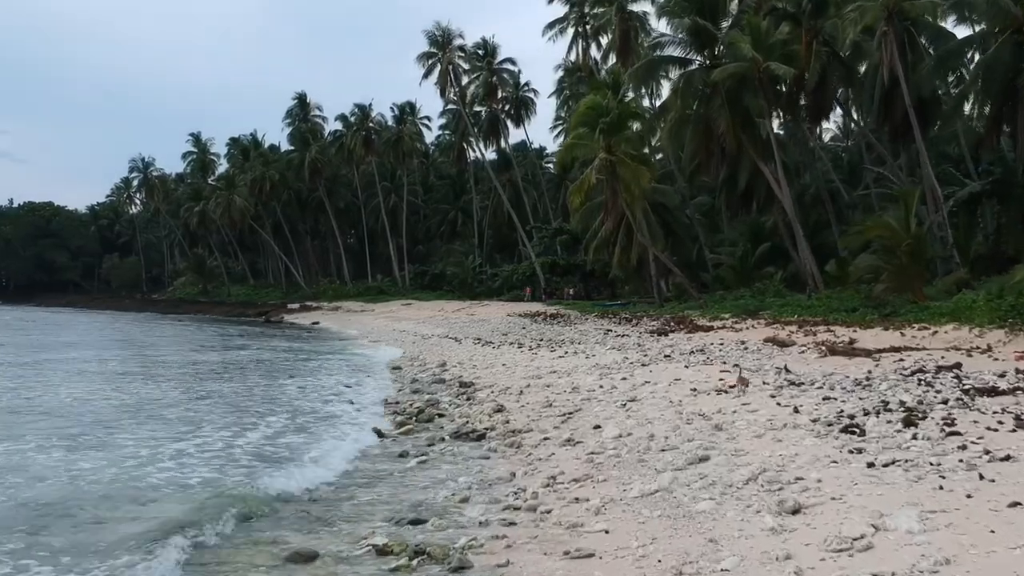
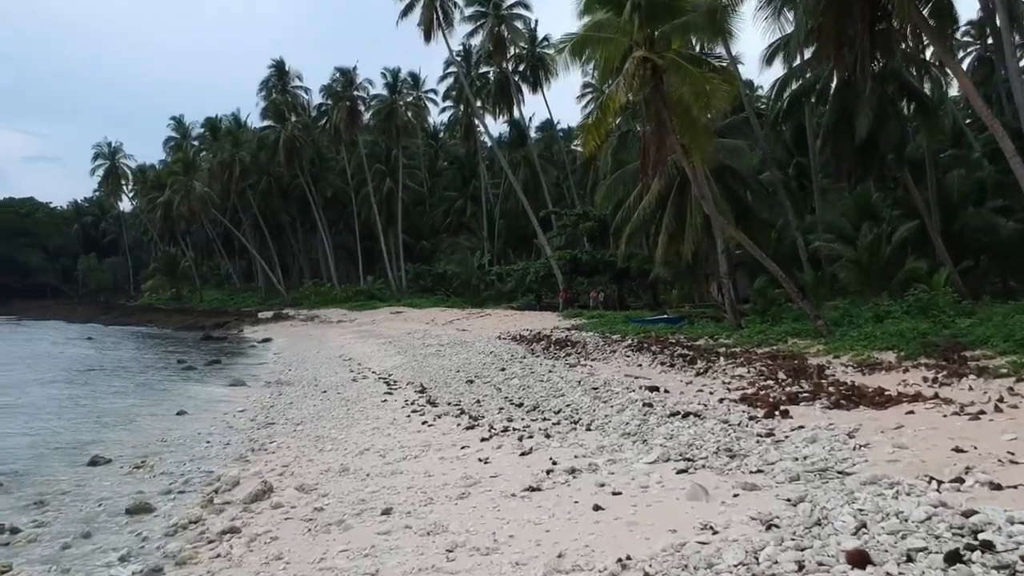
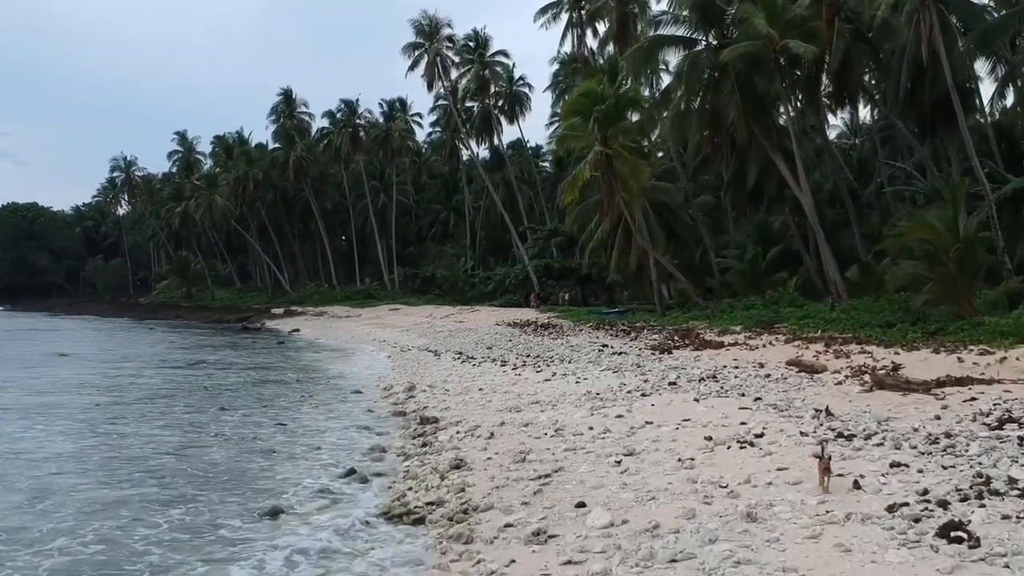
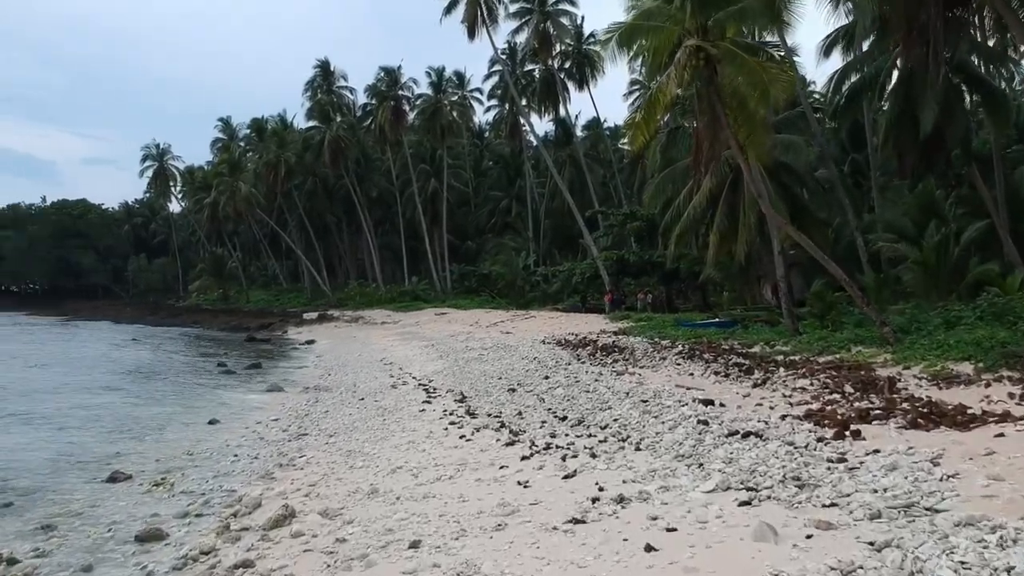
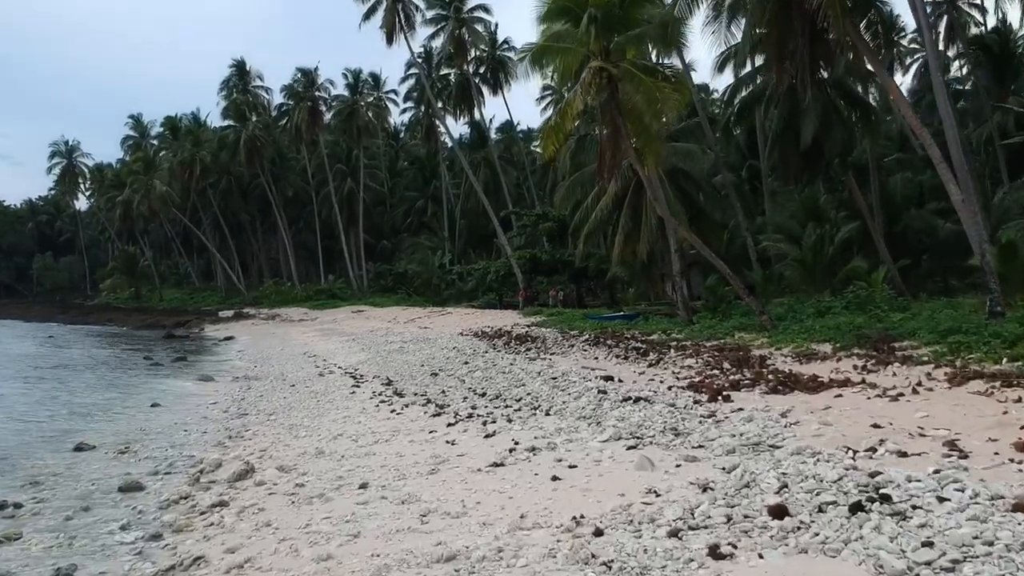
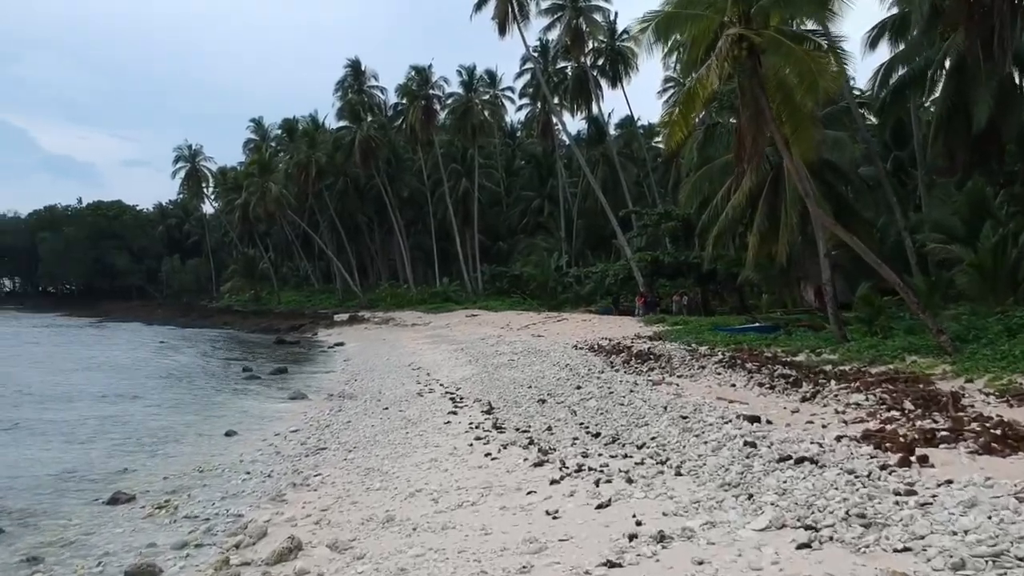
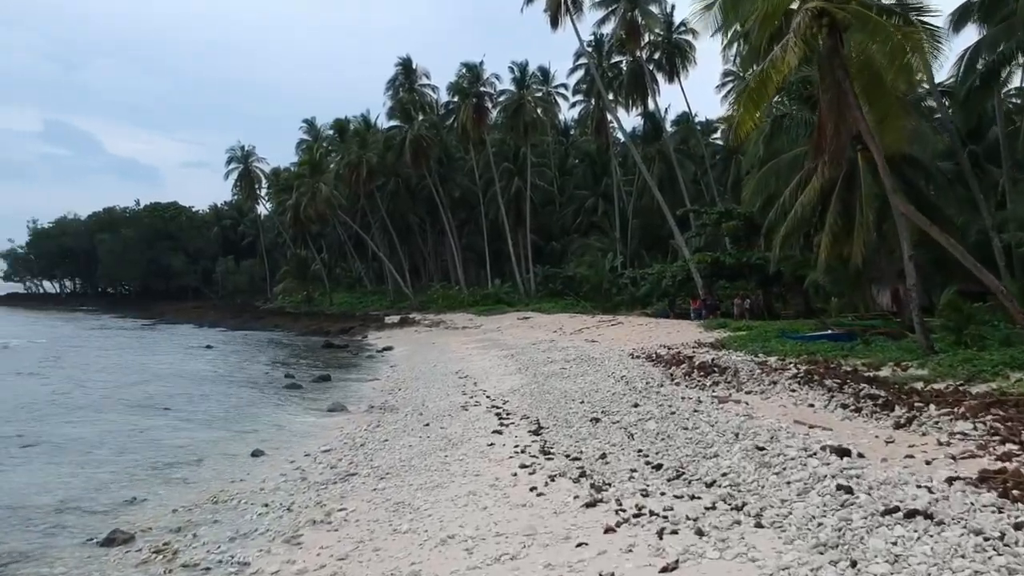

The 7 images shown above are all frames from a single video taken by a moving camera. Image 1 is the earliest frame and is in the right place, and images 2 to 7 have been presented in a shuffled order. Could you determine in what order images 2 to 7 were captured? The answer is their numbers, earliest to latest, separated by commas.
3, 5, 2, 4, 6, 7
